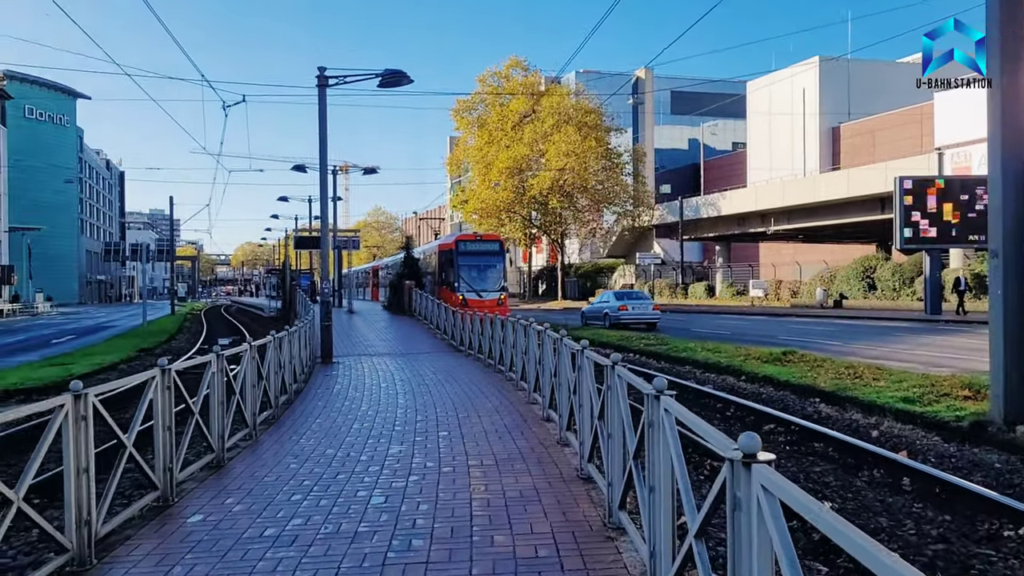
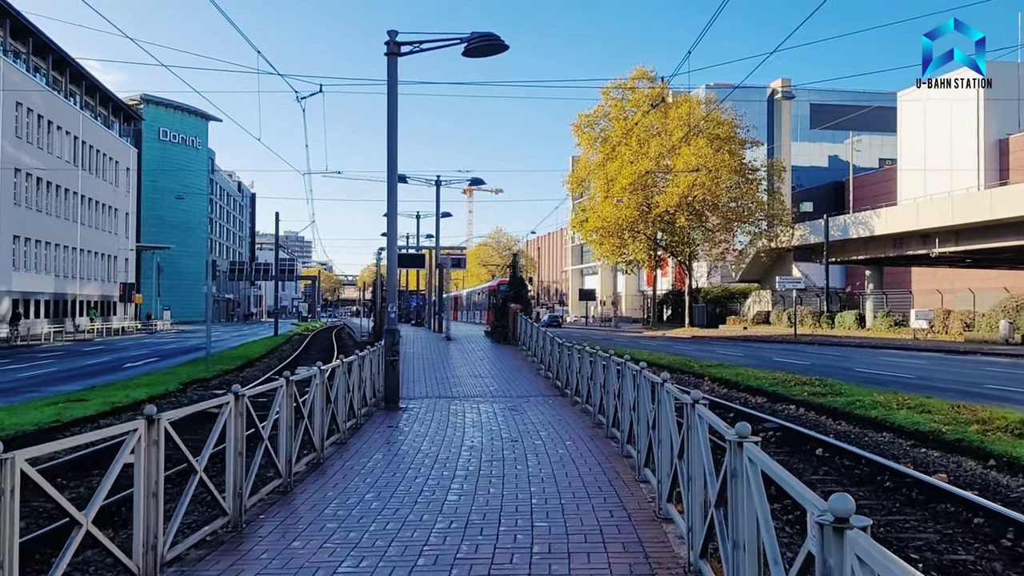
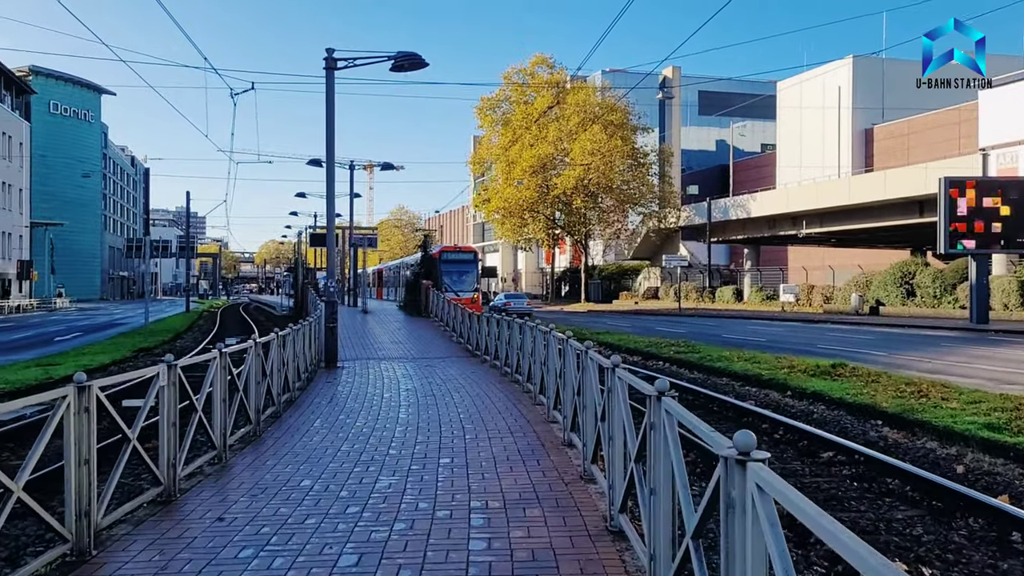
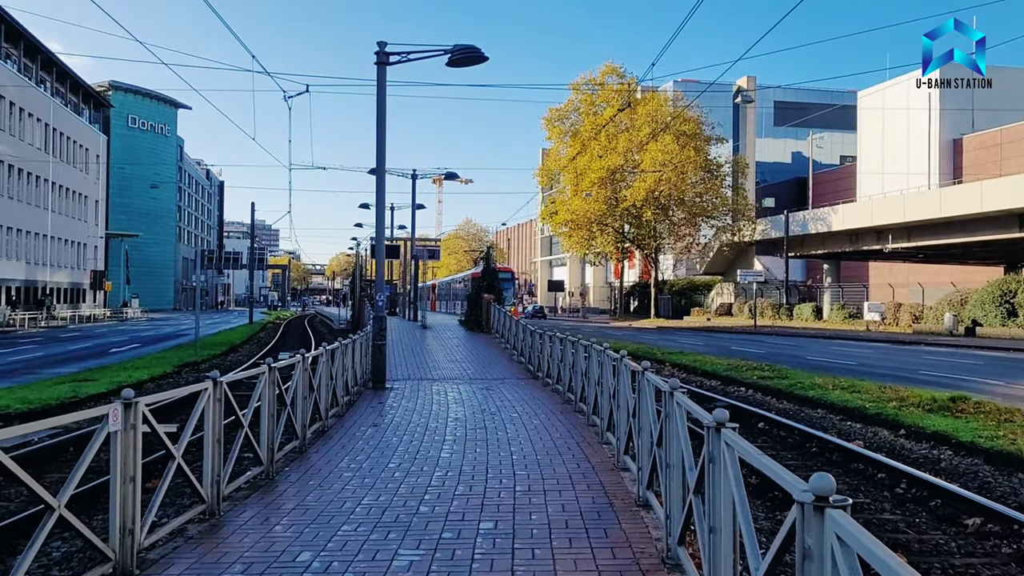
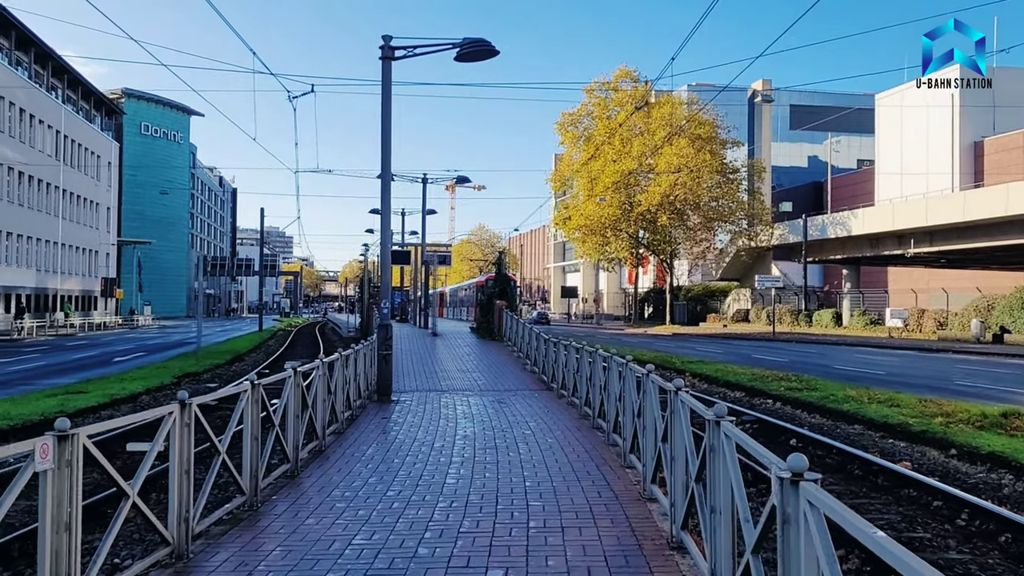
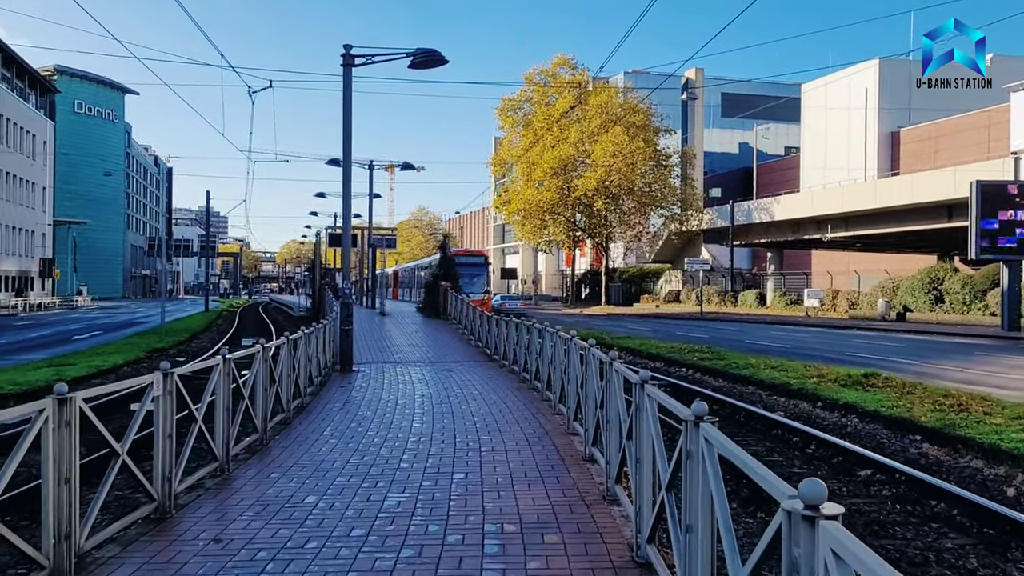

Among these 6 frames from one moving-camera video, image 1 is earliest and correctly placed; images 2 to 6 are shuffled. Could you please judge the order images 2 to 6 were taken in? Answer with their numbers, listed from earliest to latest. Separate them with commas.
3, 6, 4, 5, 2
